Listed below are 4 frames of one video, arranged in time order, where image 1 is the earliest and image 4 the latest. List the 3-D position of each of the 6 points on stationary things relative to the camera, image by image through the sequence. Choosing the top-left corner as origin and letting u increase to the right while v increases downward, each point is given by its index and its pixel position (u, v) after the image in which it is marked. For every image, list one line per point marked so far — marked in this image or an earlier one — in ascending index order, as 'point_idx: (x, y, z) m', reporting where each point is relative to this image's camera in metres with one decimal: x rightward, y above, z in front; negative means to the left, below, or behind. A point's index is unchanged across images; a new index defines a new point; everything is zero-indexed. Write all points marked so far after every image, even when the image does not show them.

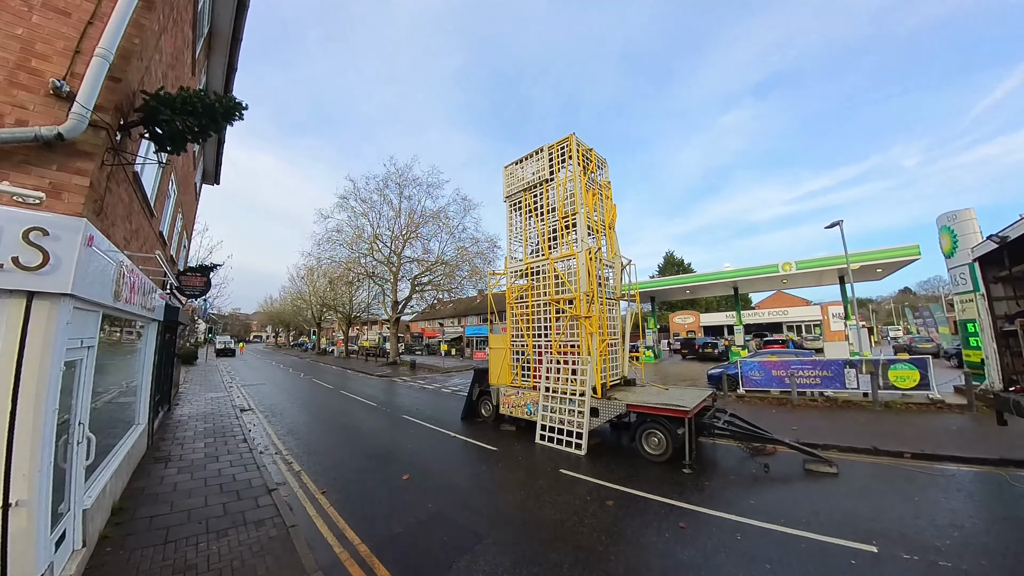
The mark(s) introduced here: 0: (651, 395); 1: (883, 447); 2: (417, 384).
0: (+2.9, -2.2, +8.8) m
1: (+6.6, -2.8, +7.6) m
2: (-4.1, -4.1, +17.9) m
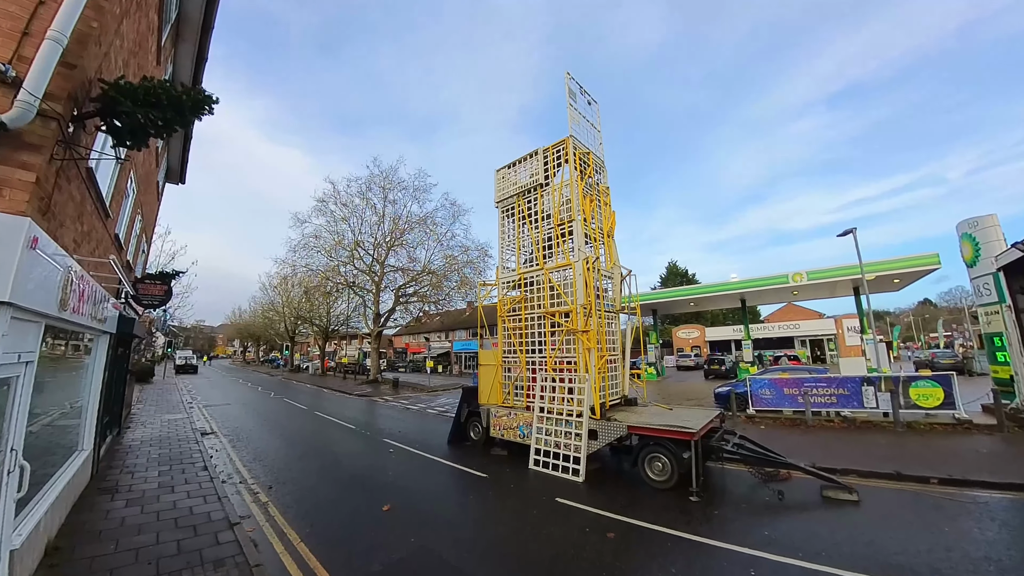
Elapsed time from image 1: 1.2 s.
0: (+2.7, -2.4, +8.2) m
1: (+6.4, -3.0, +7.0) m
2: (-4.5, -4.7, +17.0) m
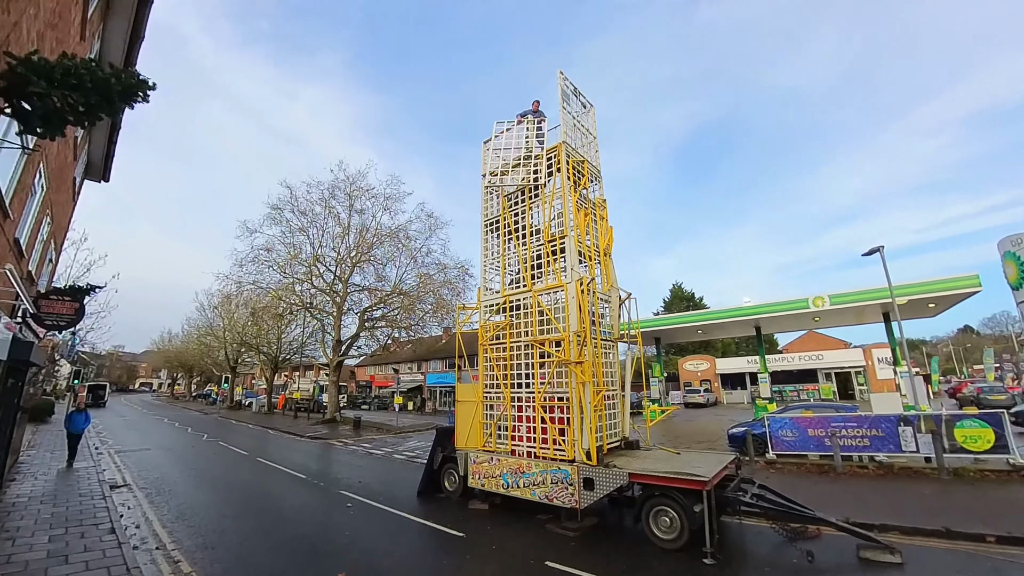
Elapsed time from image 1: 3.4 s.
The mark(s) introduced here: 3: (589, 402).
0: (+2.4, -2.8, +7.1) m
1: (+6.2, -3.4, +6.1) m
2: (-5.3, -5.7, +15.3) m
3: (+1.3, -1.9, +7.1) m
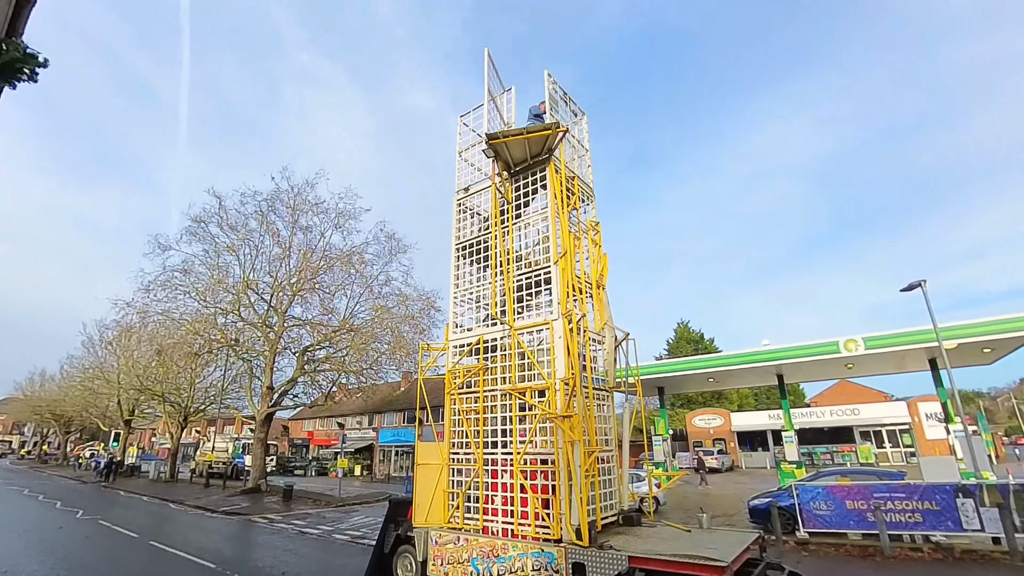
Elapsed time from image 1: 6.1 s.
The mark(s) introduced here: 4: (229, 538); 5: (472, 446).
0: (+2.0, -3.3, +5.8) m
1: (+5.9, -3.9, +5.0) m
2: (-6.2, -6.8, +13.2) m
3: (+0.9, -2.4, +5.8) m
4: (-7.0, -6.1, +11.4) m
5: (-0.6, -2.5, +6.9) m
